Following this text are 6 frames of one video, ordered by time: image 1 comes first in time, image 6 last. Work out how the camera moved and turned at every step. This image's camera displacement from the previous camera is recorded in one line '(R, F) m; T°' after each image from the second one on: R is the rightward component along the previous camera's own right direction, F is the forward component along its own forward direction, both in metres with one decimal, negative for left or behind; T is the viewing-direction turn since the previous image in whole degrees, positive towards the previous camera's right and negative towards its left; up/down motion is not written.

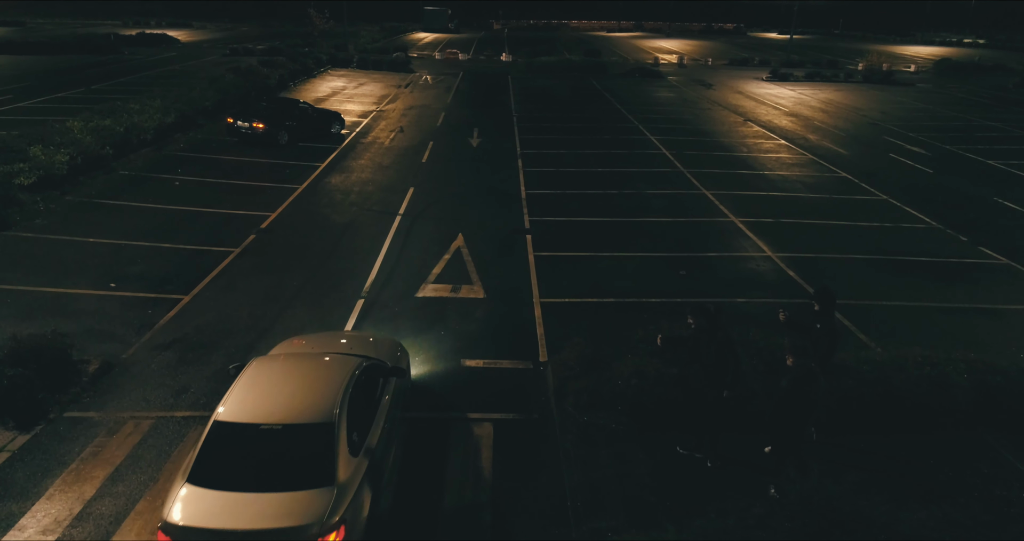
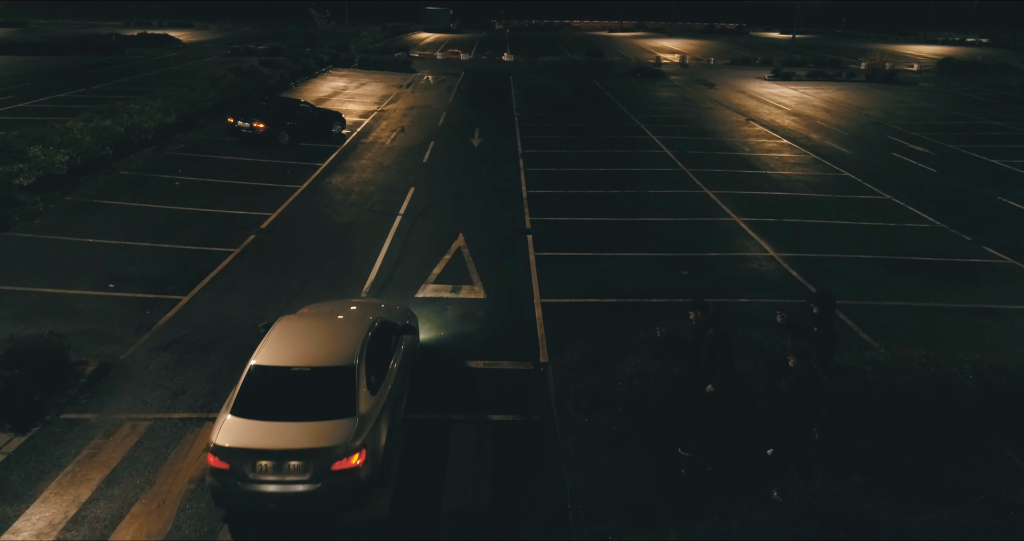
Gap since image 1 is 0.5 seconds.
(0.0, +0.1) m; 0°
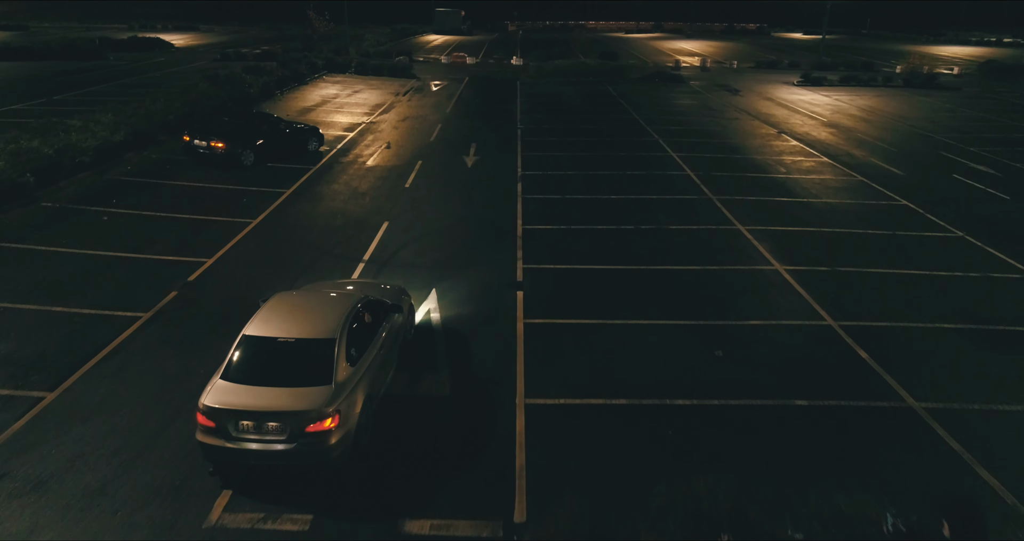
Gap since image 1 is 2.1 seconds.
(+0.5, +2.9) m; -1°
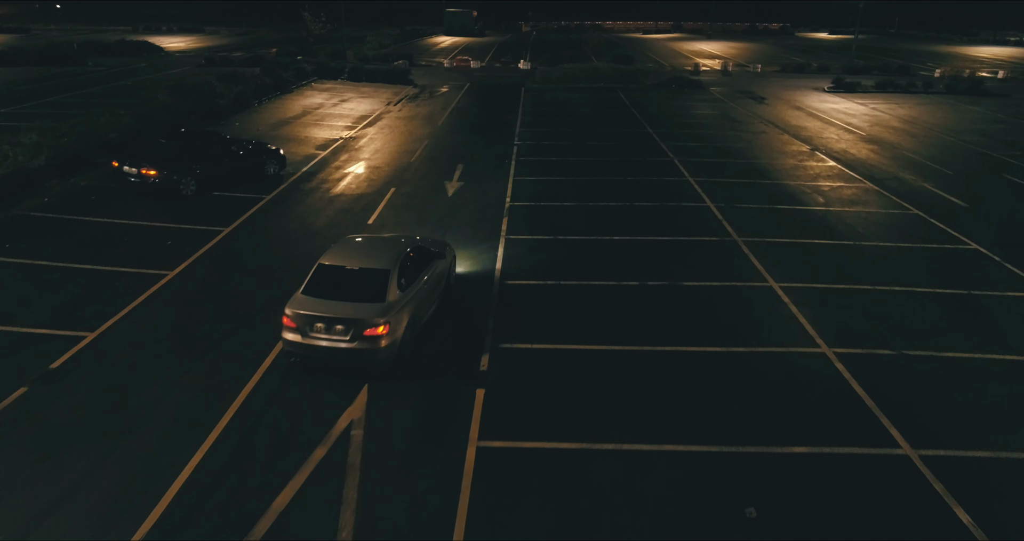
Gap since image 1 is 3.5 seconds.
(+0.7, +2.9) m; -1°
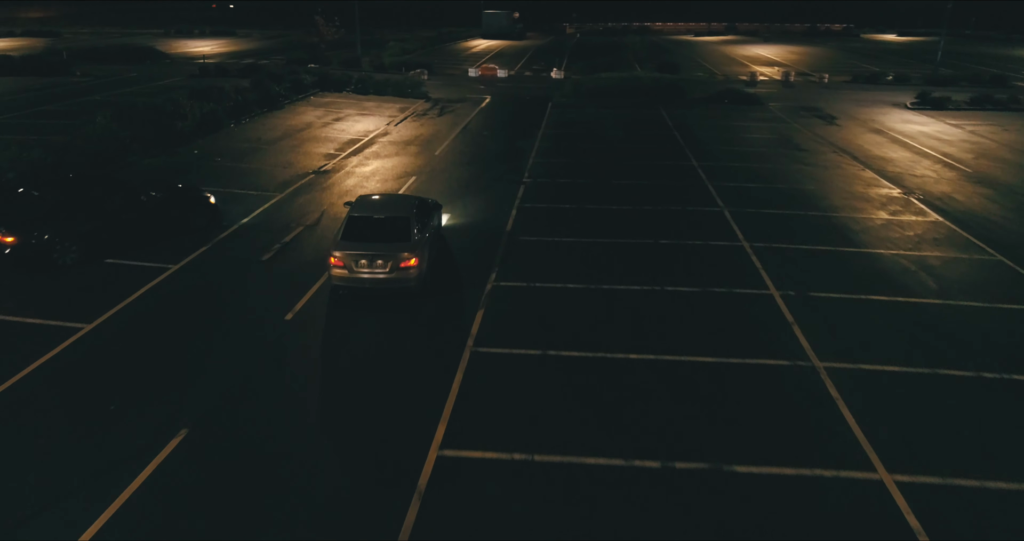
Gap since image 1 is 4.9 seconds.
(+1.0, +4.4) m; -4°
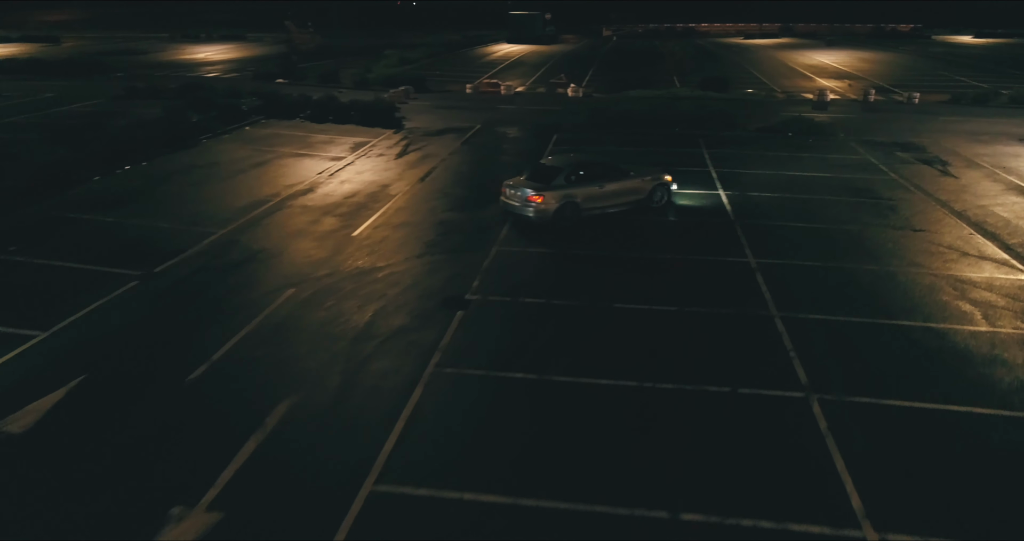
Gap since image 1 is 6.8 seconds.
(+1.6, +7.1) m; -3°
